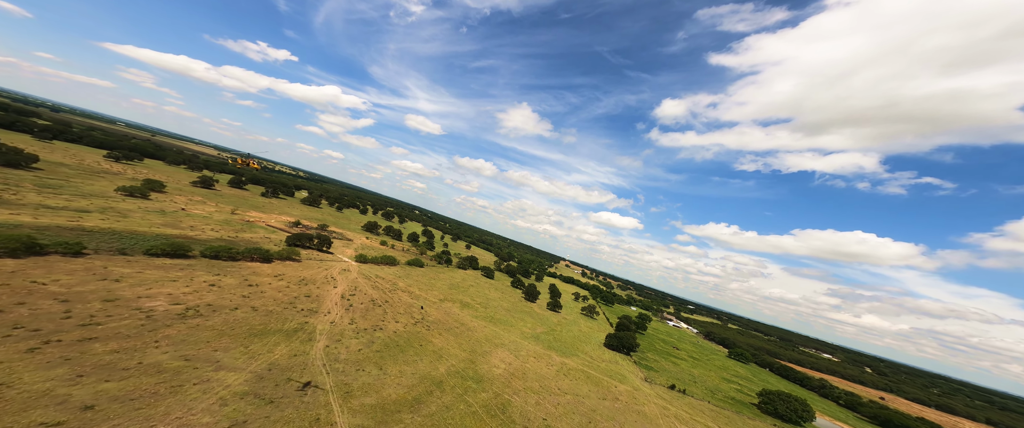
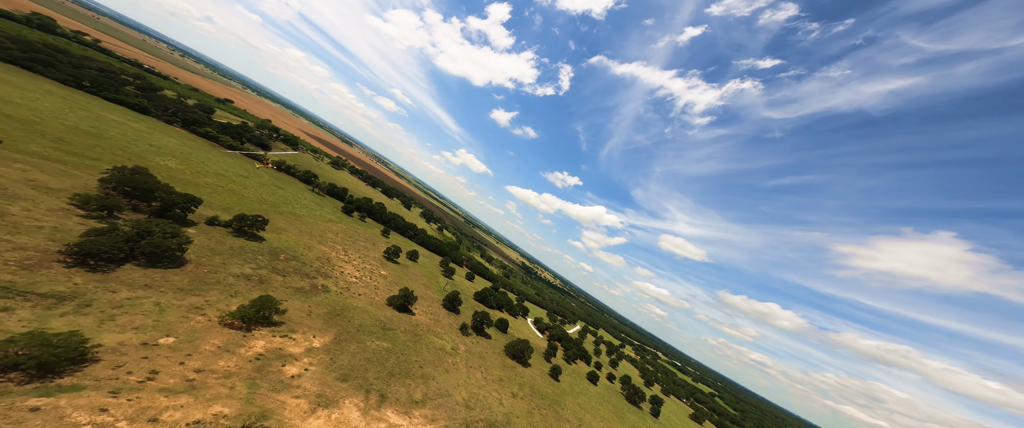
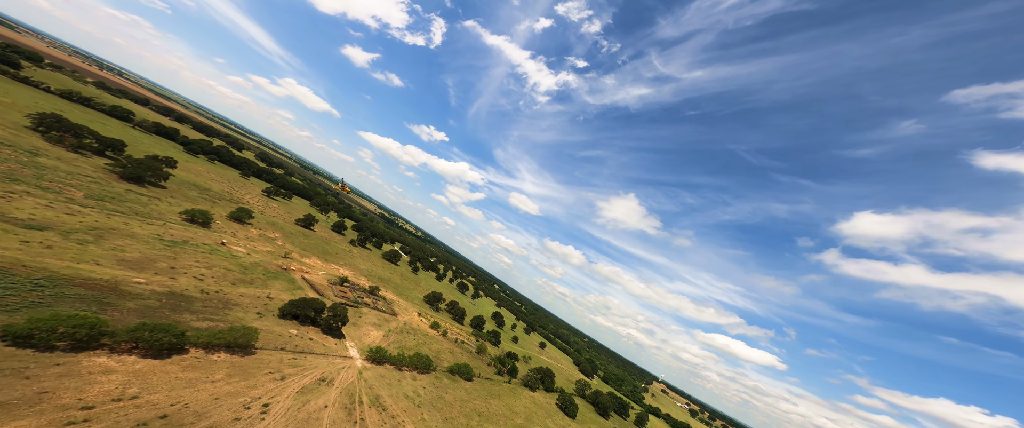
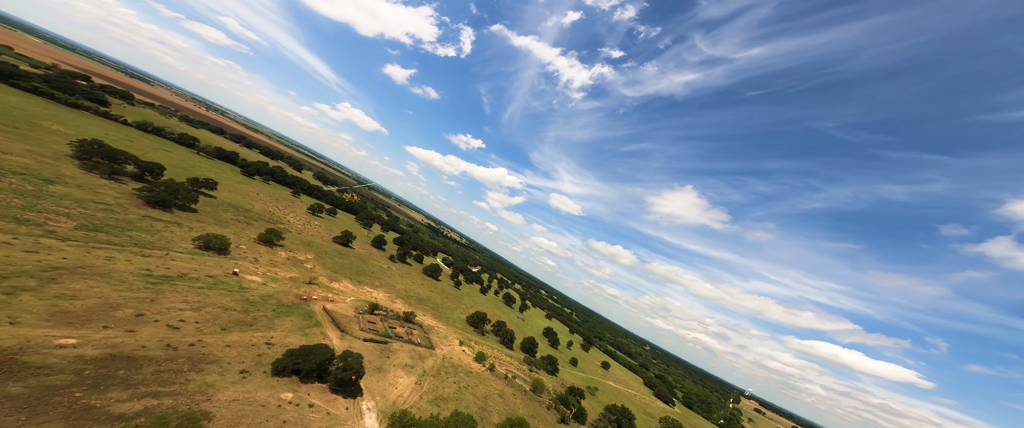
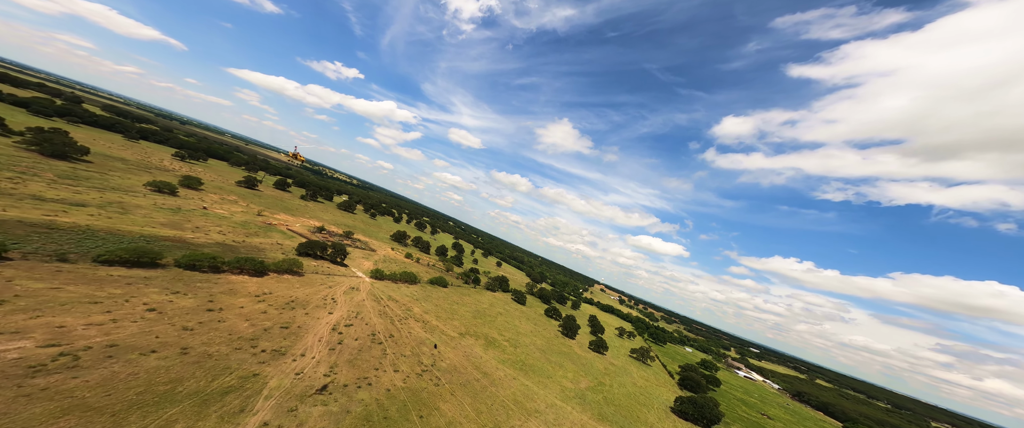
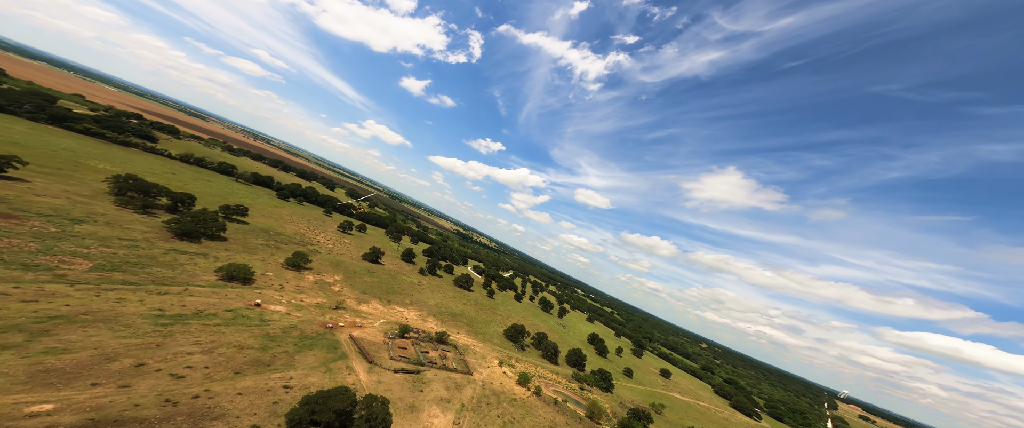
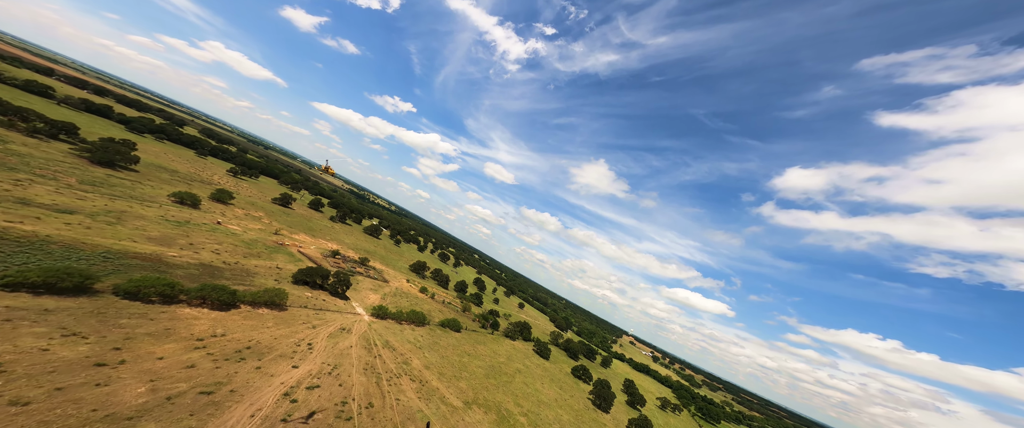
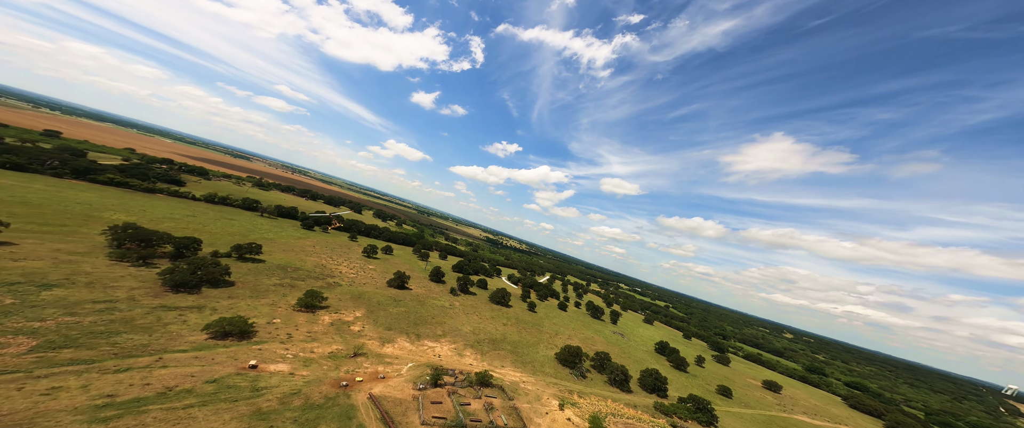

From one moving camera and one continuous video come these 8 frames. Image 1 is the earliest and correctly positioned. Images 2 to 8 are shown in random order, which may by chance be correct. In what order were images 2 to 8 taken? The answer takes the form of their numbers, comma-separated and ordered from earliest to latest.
5, 7, 3, 4, 6, 8, 2
